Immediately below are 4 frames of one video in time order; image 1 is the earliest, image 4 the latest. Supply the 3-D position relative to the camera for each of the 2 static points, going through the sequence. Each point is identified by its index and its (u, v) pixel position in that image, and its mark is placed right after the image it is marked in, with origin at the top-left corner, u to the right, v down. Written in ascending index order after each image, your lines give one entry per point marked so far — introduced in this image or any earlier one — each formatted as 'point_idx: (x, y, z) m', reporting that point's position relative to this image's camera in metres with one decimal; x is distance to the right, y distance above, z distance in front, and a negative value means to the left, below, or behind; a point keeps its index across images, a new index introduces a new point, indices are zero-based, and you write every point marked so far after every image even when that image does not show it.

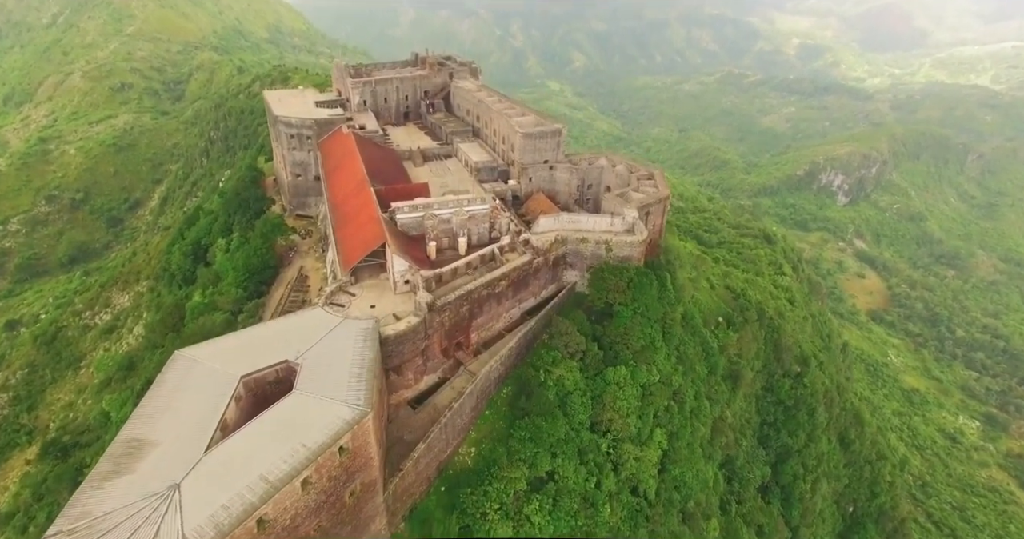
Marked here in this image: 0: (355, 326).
0: (-6.3, -2.2, +19.9) m
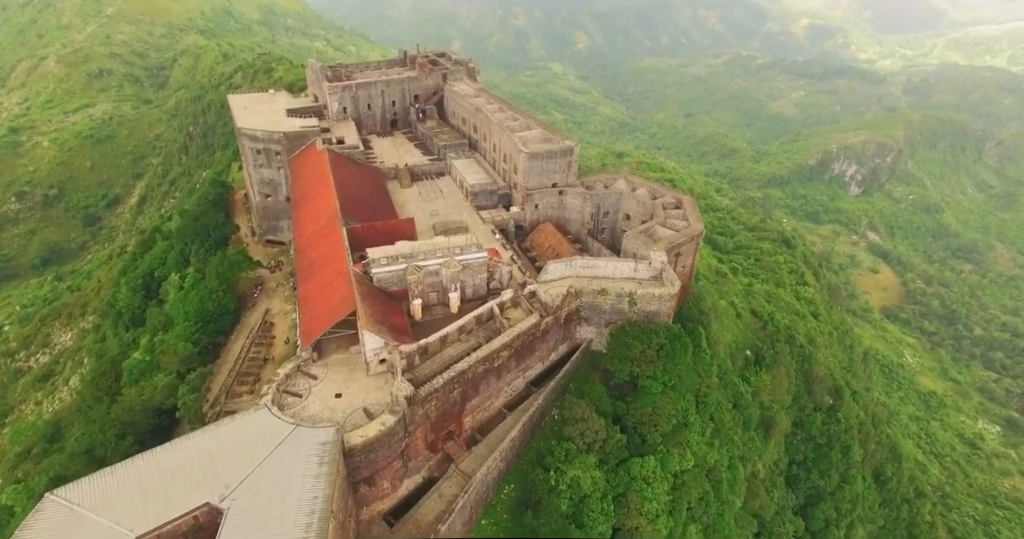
0: (-6.2, -5.1, +15.2) m
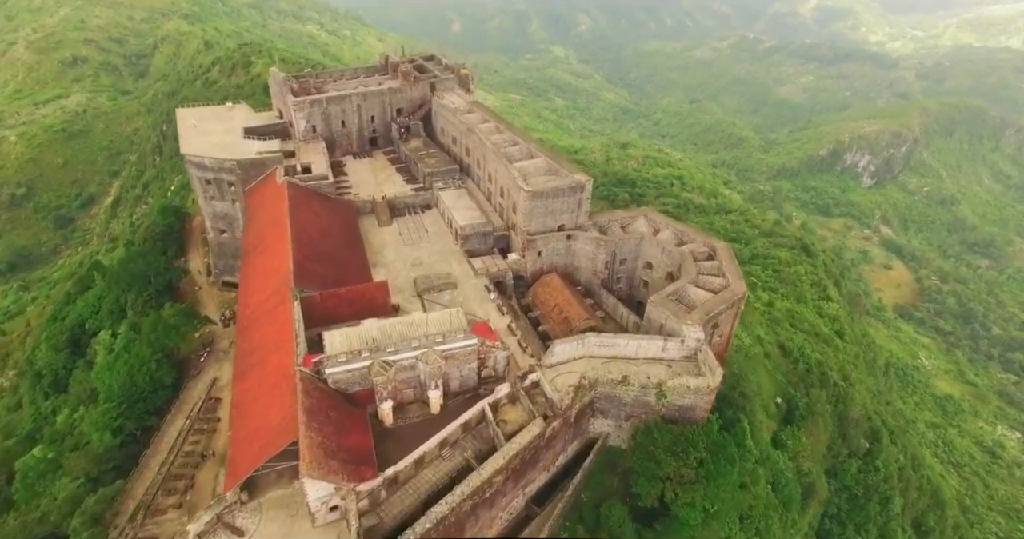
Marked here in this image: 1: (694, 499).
0: (-6.3, -8.4, +10.6) m
1: (+6.2, -7.6, +17.2) m
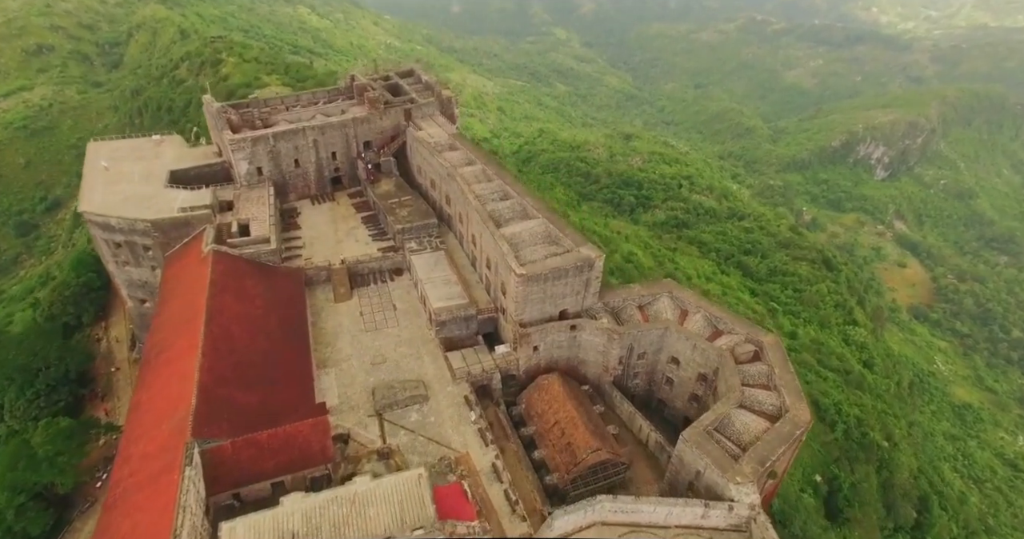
0: (-6.7, -12.4, +5.8) m
1: (+5.8, -11.4, +12.3) m
